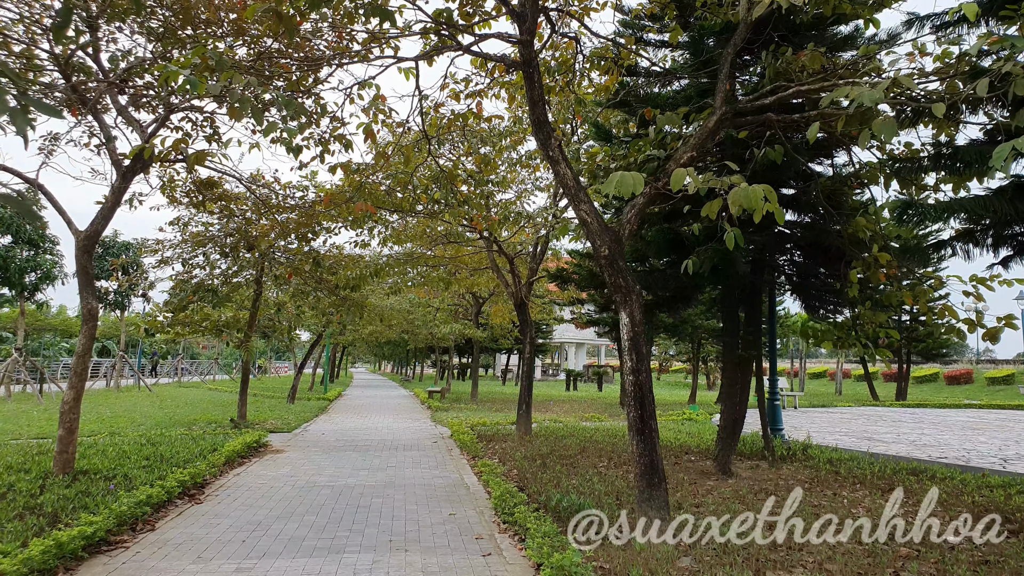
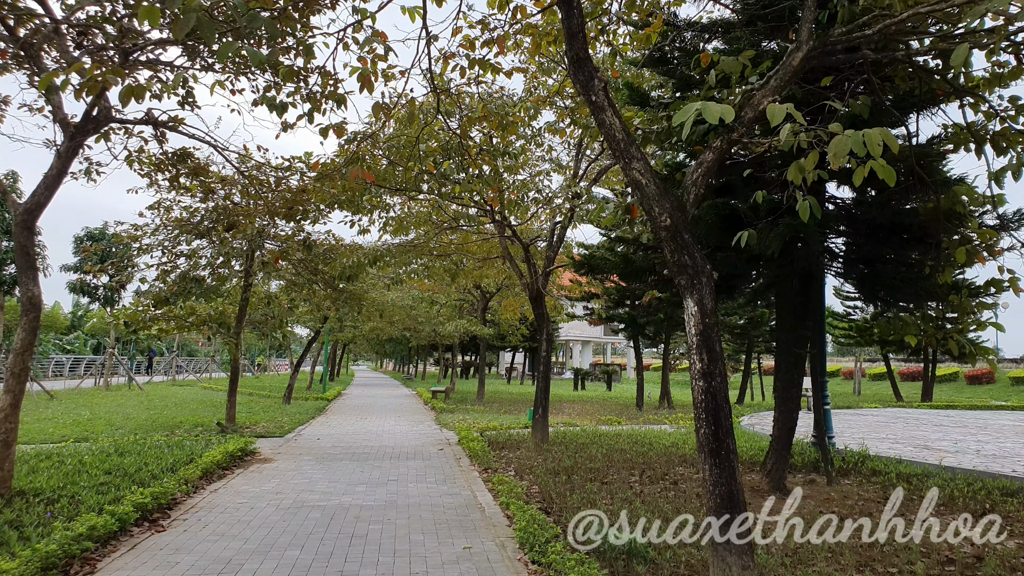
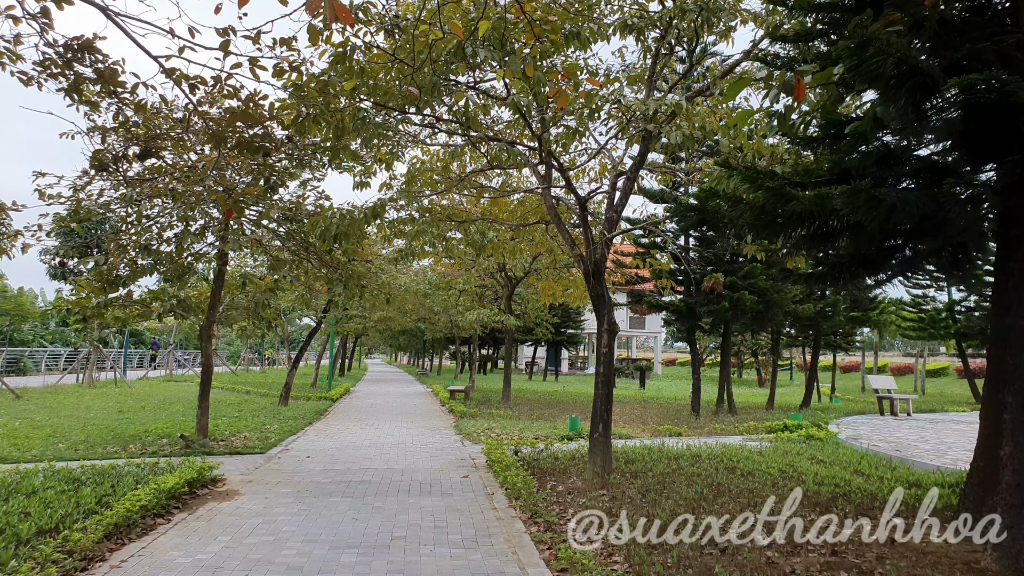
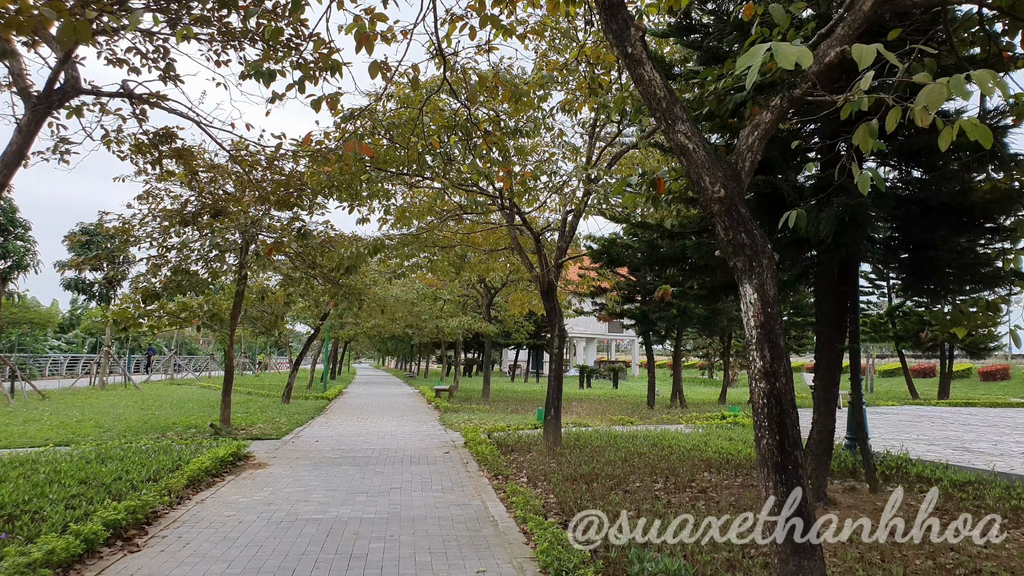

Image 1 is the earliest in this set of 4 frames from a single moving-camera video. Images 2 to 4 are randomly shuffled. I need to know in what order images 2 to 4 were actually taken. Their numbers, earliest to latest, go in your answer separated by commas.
2, 4, 3
